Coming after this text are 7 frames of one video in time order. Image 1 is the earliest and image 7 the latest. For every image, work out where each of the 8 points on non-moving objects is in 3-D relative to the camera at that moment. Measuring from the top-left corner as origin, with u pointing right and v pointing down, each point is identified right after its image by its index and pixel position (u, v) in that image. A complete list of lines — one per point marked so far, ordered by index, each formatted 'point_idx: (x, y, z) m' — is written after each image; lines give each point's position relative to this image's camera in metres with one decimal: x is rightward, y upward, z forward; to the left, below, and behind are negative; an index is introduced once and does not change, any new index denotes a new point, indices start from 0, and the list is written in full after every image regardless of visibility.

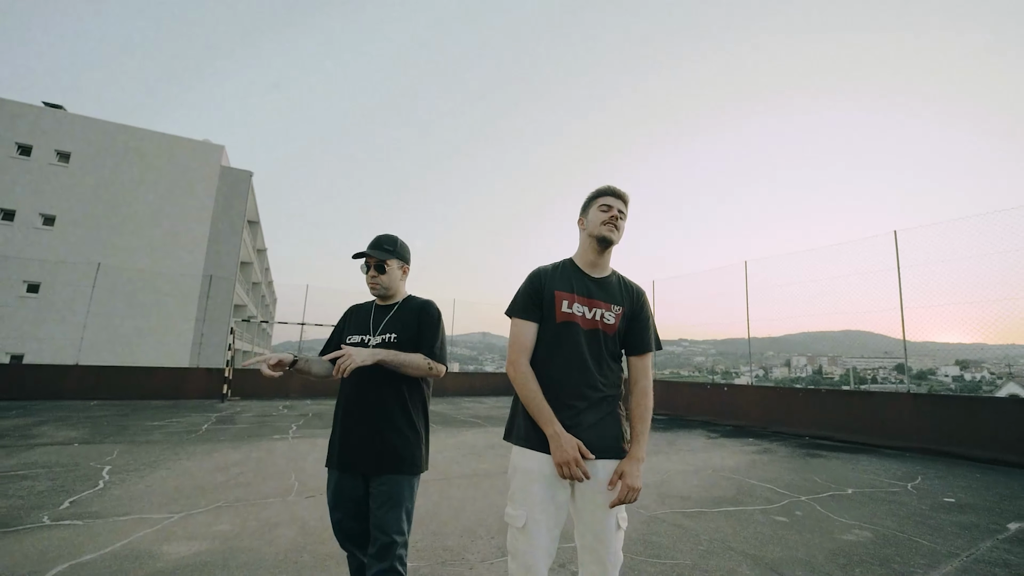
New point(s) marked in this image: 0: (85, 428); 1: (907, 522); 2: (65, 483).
0: (-5.8, -1.9, +5.9) m
1: (+2.7, -1.6, +2.9) m
2: (-3.5, -1.5, +3.4) m
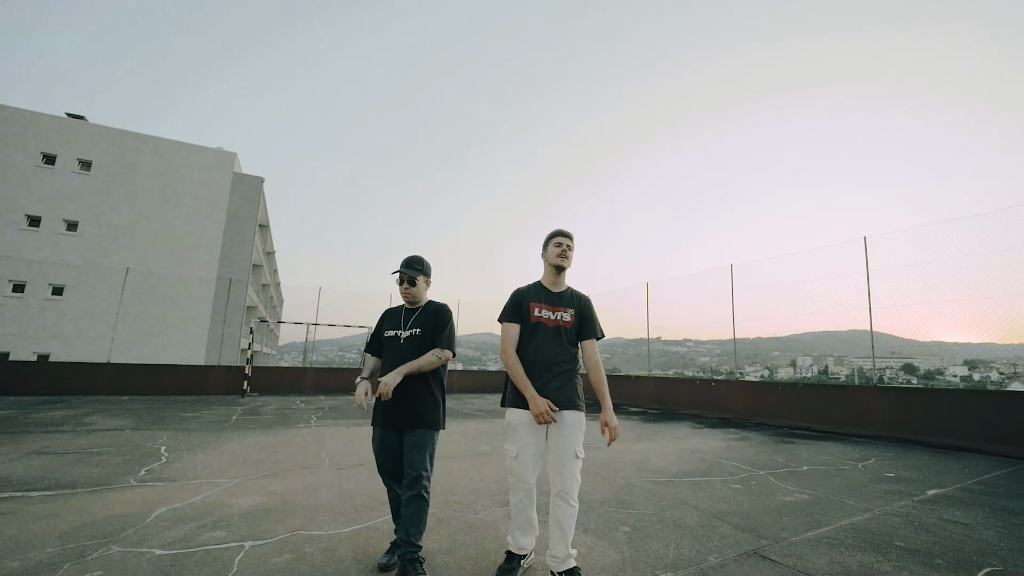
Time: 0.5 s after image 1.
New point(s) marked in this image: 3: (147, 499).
0: (-5.8, -2.0, +6.6) m
1: (+2.7, -1.6, +3.5) m
2: (-3.5, -1.6, +4.0) m
3: (-2.4, -1.4, +2.9) m
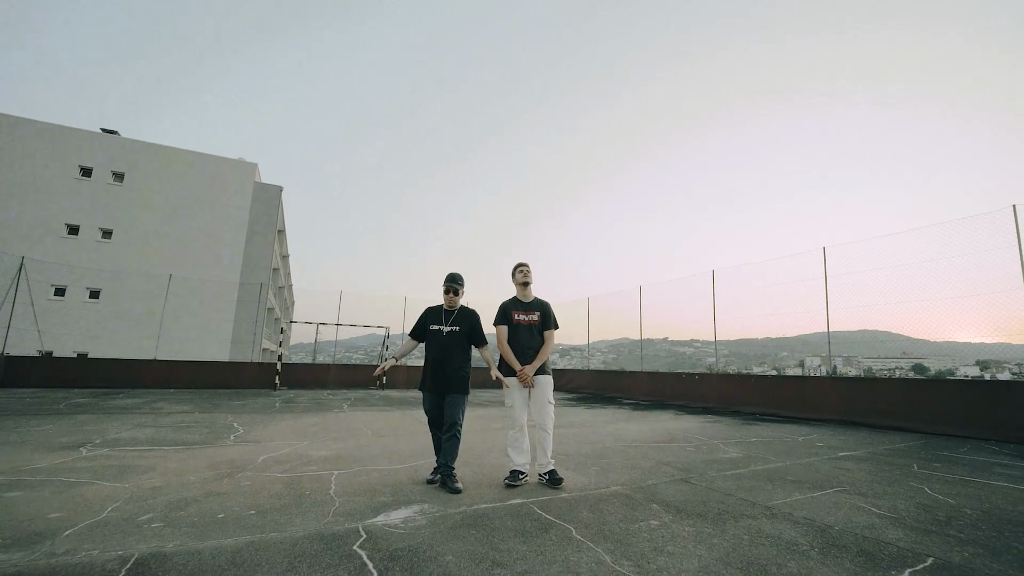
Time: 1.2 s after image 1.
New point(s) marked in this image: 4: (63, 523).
0: (-5.7, -2.1, +7.7) m
1: (+2.8, -1.7, +4.5) m
2: (-3.5, -1.7, +5.1) m
3: (-2.4, -1.5, +4.0) m
4: (-2.3, -1.2, +2.2) m
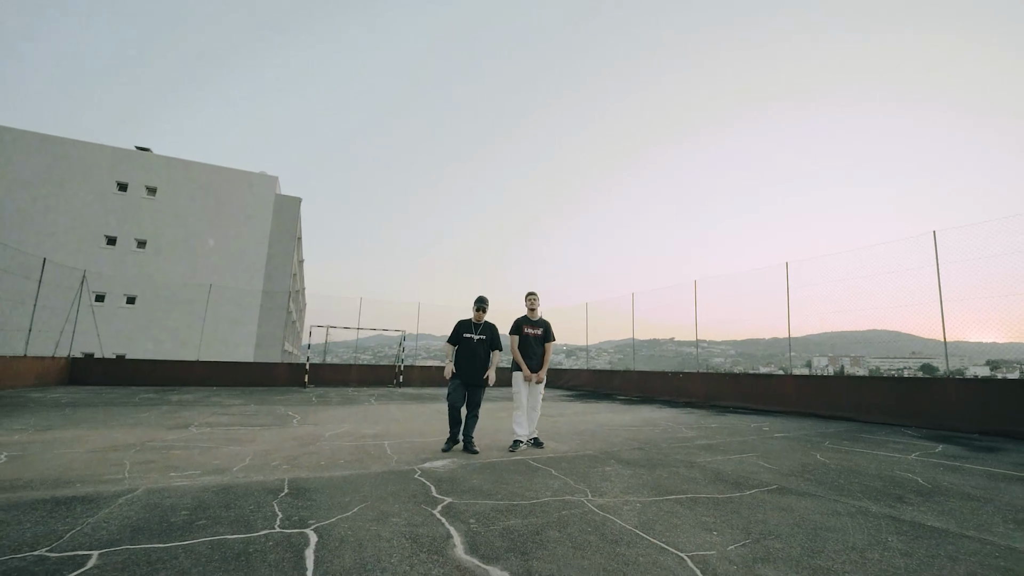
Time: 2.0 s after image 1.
0: (-5.6, -2.3, +9.0) m
1: (+2.8, -1.9, +5.7) m
2: (-3.4, -1.9, +6.3) m
3: (-2.4, -1.7, +5.2) m
4: (-2.3, -1.4, +3.4) m
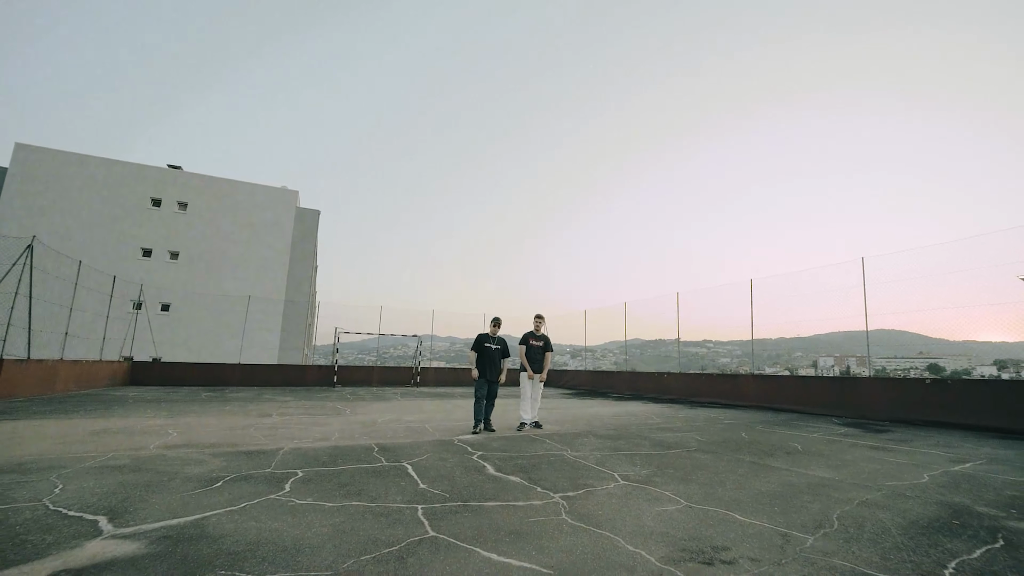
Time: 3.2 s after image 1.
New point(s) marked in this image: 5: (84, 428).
0: (-5.5, -2.7, +10.6) m
1: (+2.9, -2.2, +7.2) m
2: (-3.3, -2.2, +7.9) m
3: (-2.3, -2.0, +6.8) m
4: (-2.2, -1.7, +5.0) m
5: (-5.2, -1.7, +5.3) m
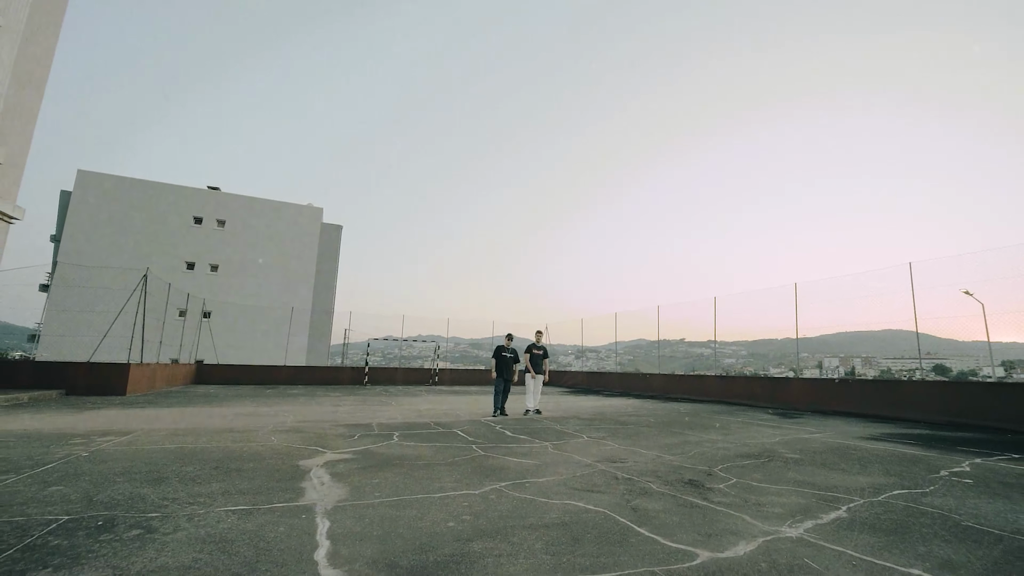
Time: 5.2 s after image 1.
0: (-5.3, -3.1, +13.0) m
1: (+3.1, -2.7, +9.5) m
2: (-3.1, -2.7, +10.3) m
3: (-2.1, -2.5, +9.1) m
4: (-2.0, -2.2, +7.3) m
5: (-5.0, -2.2, +7.6) m
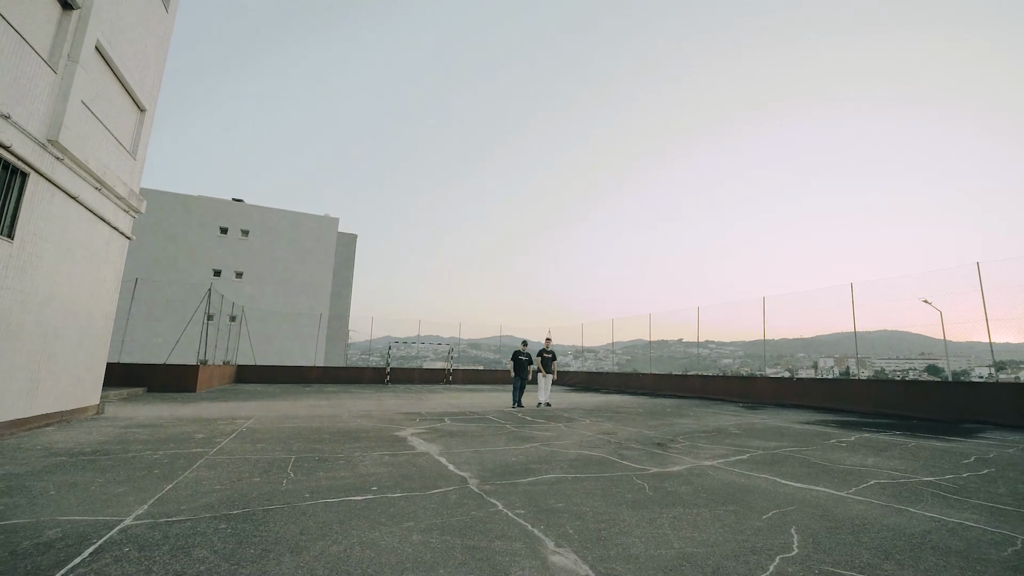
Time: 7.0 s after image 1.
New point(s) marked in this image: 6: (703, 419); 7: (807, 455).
0: (-4.9, -3.5, +14.8) m
1: (+3.4, -3.0, +11.3) m
2: (-2.8, -3.1, +12.1) m
3: (-1.7, -2.9, +11.0) m
4: (-1.7, -2.6, +9.2) m
5: (-4.7, -2.6, +9.5) m
6: (+3.5, -2.5, +8.1) m
7: (+3.3, -1.9, +4.9) m
